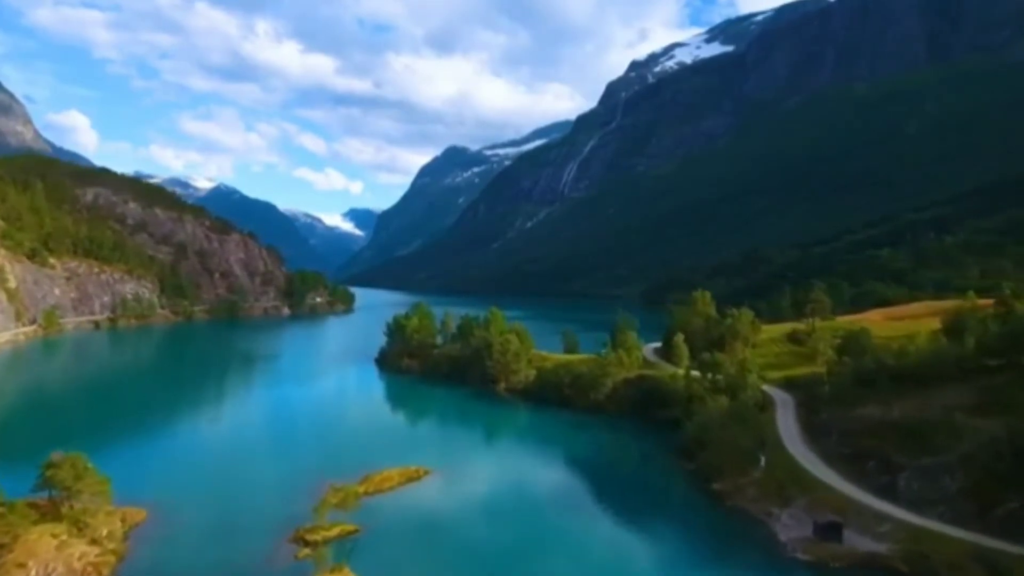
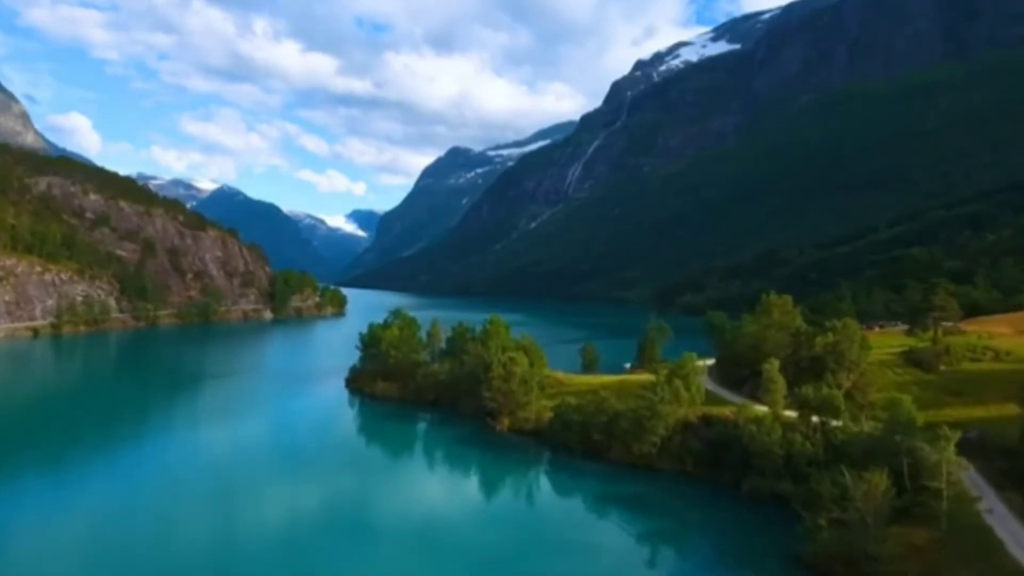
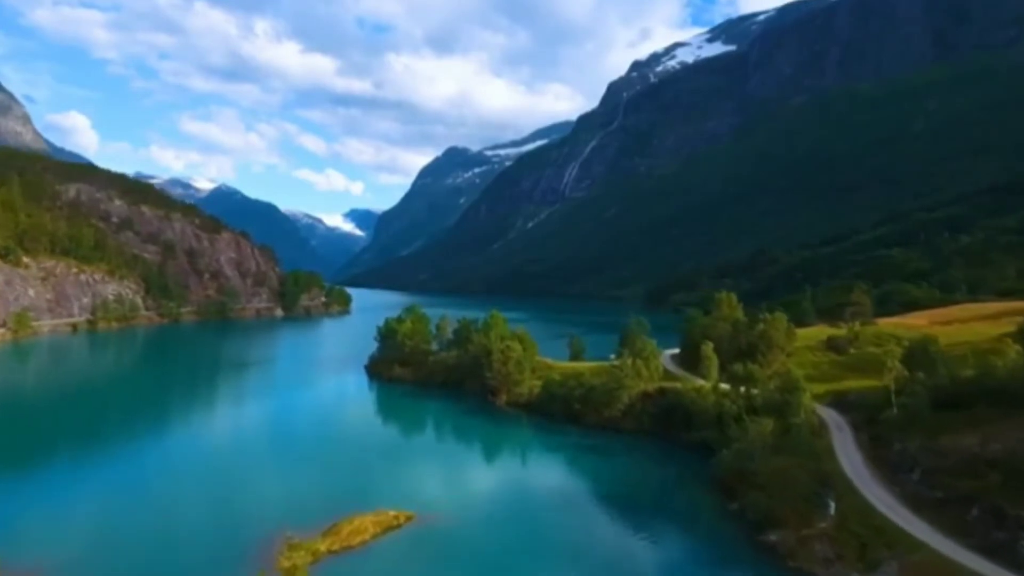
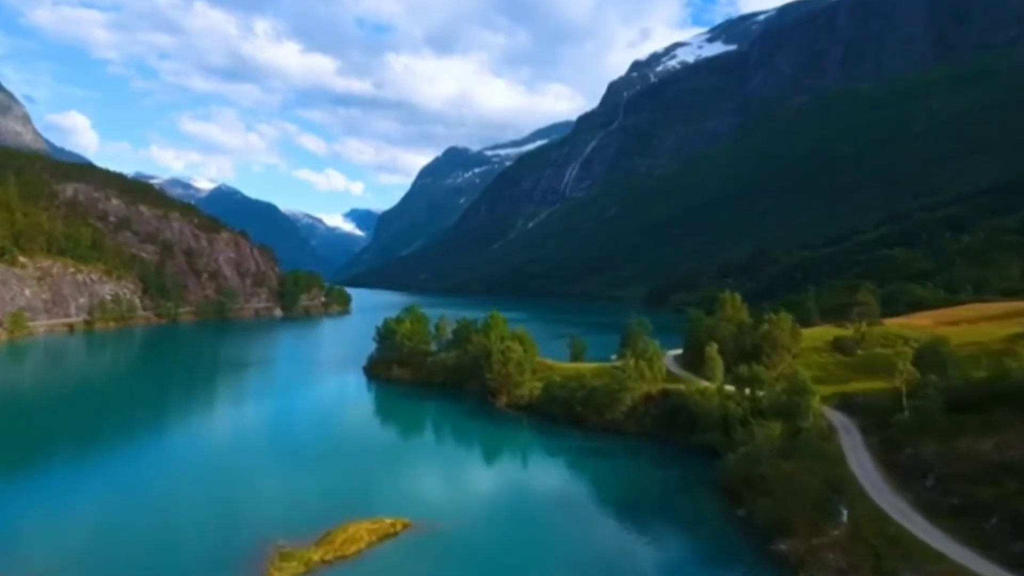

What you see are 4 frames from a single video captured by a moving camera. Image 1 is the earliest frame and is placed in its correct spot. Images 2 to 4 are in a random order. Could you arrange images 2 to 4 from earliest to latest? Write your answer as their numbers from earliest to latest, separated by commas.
3, 4, 2
